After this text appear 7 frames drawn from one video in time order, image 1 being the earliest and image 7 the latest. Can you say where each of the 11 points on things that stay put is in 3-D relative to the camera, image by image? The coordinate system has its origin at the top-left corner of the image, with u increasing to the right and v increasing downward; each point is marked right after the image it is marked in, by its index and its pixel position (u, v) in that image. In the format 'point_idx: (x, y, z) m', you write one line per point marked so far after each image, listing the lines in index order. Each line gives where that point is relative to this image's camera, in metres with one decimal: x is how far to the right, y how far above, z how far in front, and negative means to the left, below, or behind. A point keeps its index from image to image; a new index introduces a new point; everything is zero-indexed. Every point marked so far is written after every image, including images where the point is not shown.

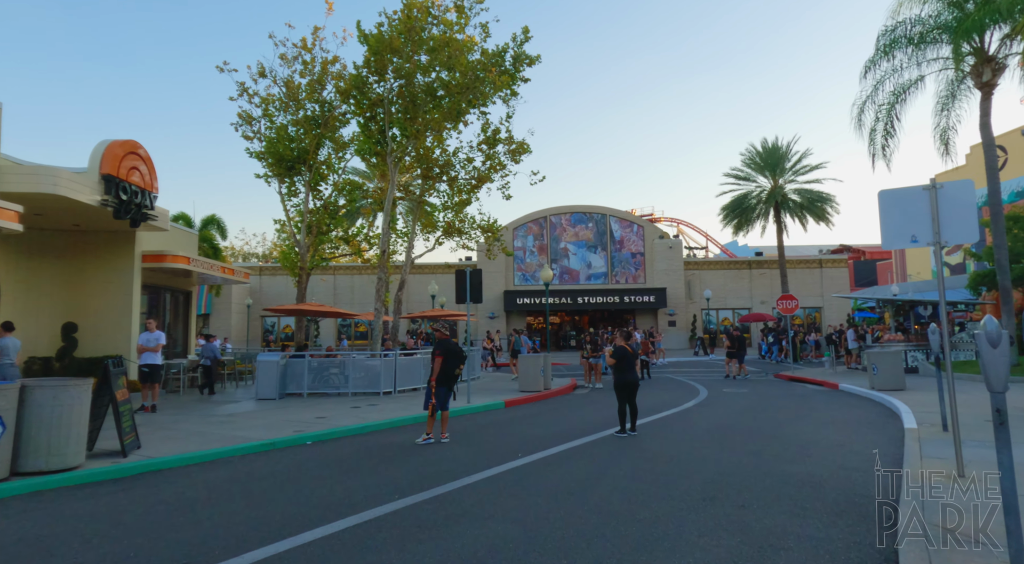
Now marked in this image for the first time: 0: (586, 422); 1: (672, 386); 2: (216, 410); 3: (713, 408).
0: (+1.6, -2.9, +11.5) m
1: (+5.2, -3.5, +18.2) m
2: (-6.5, -2.8, +12.4) m
3: (+5.3, -3.3, +14.6) m
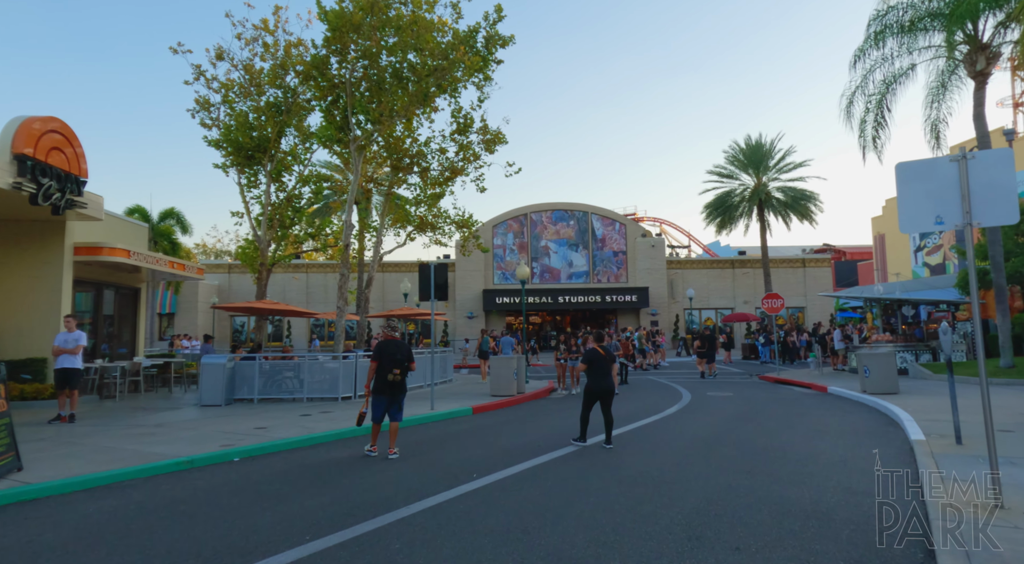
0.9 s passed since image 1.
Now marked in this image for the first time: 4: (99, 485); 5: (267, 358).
0: (+0.9, -2.8, +10.4) m
1: (+4.4, -3.4, +17.2) m
2: (-7.2, -2.7, +11.0) m
3: (+4.6, -3.2, +13.6) m
4: (-4.9, -2.4, +6.6) m
5: (-6.5, -2.0, +14.9) m
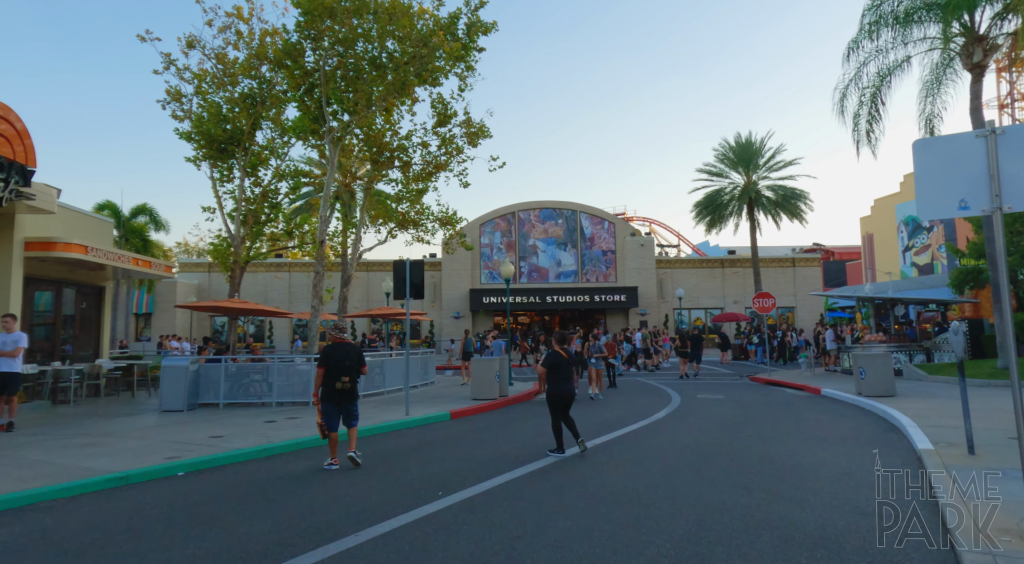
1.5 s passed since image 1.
0: (+0.5, -2.7, +9.7) m
1: (+3.9, -3.3, +16.6) m
2: (-7.6, -2.7, +10.2) m
3: (+4.1, -3.2, +12.9) m
4: (-5.2, -2.4, +5.8) m
5: (-7.0, -2.0, +14.0) m
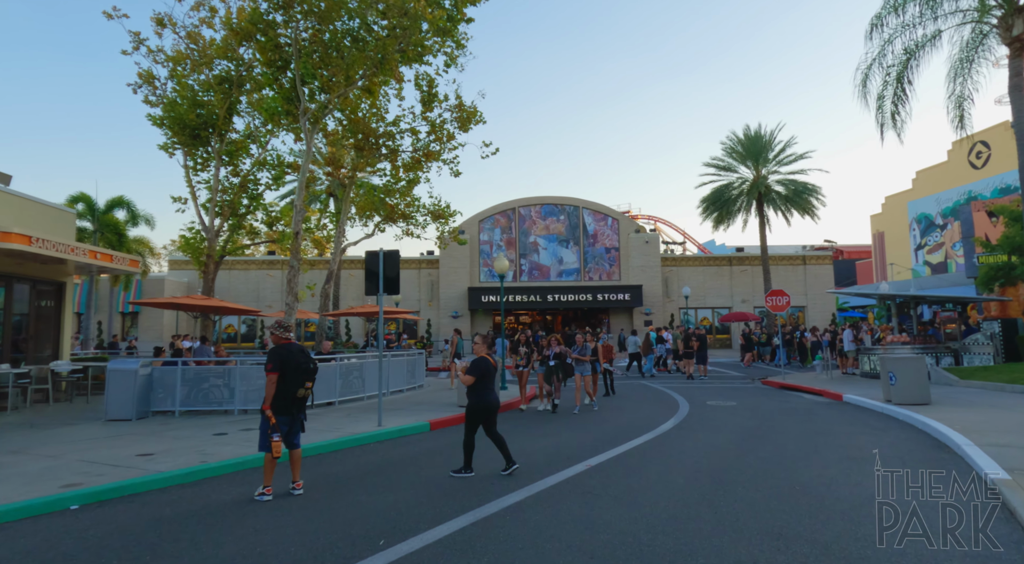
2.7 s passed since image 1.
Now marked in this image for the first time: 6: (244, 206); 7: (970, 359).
0: (+0.3, -2.6, +8.3) m
1: (+3.7, -3.2, +15.1) m
2: (-7.9, -2.5, +8.9) m
3: (+3.9, -3.1, +11.5) m
4: (-5.5, -2.2, +4.5) m
5: (-7.2, -1.9, +12.7) m
6: (-9.6, +2.7, +20.0) m
7: (+15.0, -2.5, +18.2) m
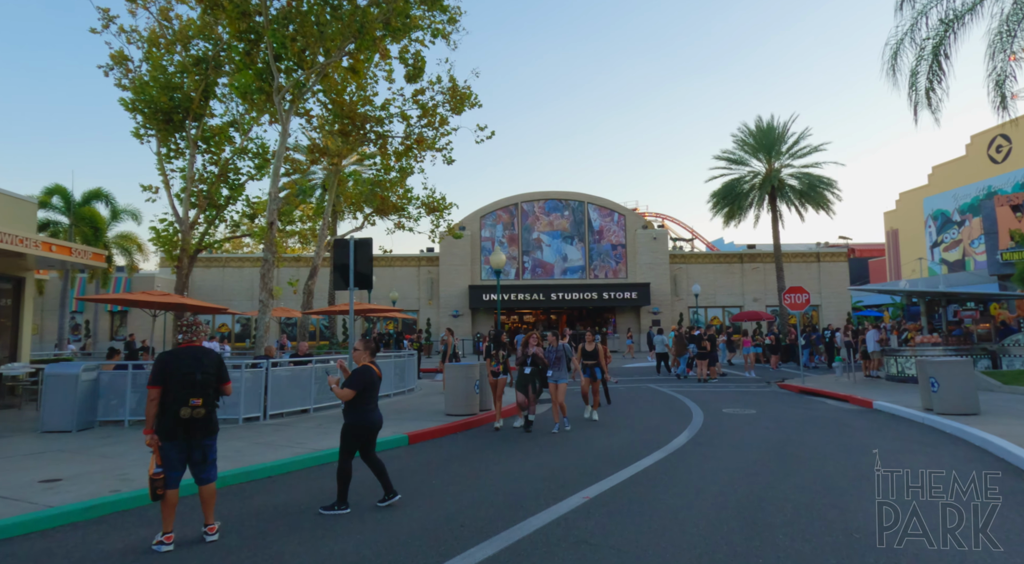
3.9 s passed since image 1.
0: (+0.1, -2.5, +6.9) m
1: (+3.5, -3.1, +13.7) m
2: (-8.1, -2.4, +7.6) m
3: (+3.7, -2.9, +10.1) m
4: (-5.8, -2.1, +3.2) m
5: (-7.4, -1.7, +11.4) m
6: (-9.7, +2.9, +18.7) m
7: (+14.9, -2.4, +16.7) m
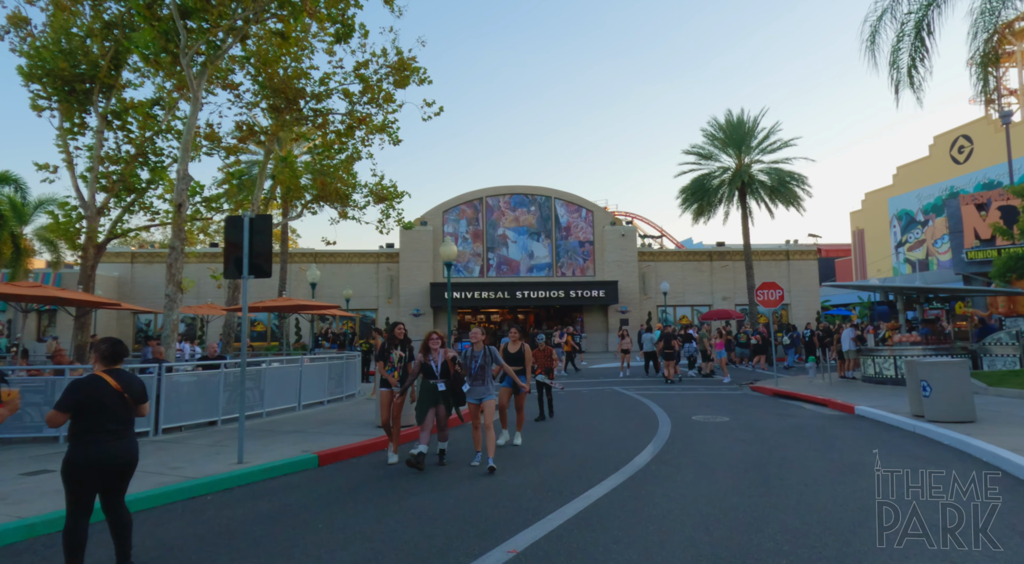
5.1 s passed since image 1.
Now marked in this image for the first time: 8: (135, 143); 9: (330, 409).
0: (-0.8, -2.3, +5.3) m
1: (+2.3, -2.9, +12.3) m
2: (-8.9, -2.2, +5.6) m
3: (+2.7, -2.8, +8.7) m
4: (-6.4, -1.9, +1.3) m
5: (-8.4, -1.5, +9.4) m
6: (-11.1, +3.0, +16.6) m
7: (+13.6, -2.3, +15.8) m
8: (-11.6, +4.3, +17.1) m
9: (-4.3, -3.0, +13.1) m
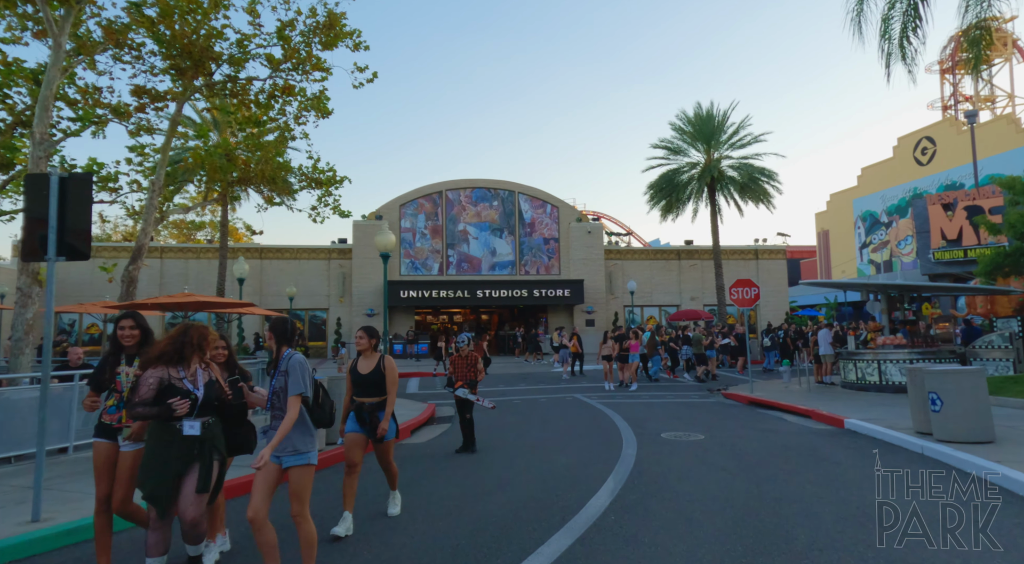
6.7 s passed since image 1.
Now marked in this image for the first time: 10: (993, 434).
0: (-1.6, -2.2, +3.3) m
1: (+1.2, -2.8, +10.4) m
2: (-9.7, -2.0, +3.1) m
3: (+1.8, -2.6, +6.8) m
4: (-7.0, -1.7, -1.0) m
5: (-9.4, -1.4, +7.0) m
6: (-12.4, +3.2, +14.0) m
7: (+12.2, -2.2, +14.5) m
8: (-12.9, +4.4, +14.5) m
9: (-5.5, -2.8, +10.9) m
10: (+7.1, -2.2, +8.5) m
